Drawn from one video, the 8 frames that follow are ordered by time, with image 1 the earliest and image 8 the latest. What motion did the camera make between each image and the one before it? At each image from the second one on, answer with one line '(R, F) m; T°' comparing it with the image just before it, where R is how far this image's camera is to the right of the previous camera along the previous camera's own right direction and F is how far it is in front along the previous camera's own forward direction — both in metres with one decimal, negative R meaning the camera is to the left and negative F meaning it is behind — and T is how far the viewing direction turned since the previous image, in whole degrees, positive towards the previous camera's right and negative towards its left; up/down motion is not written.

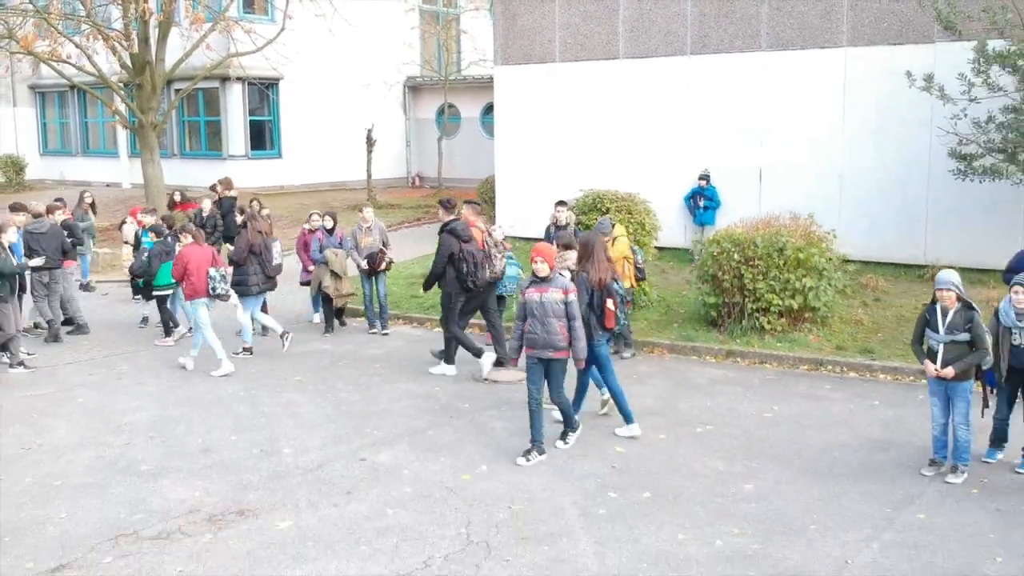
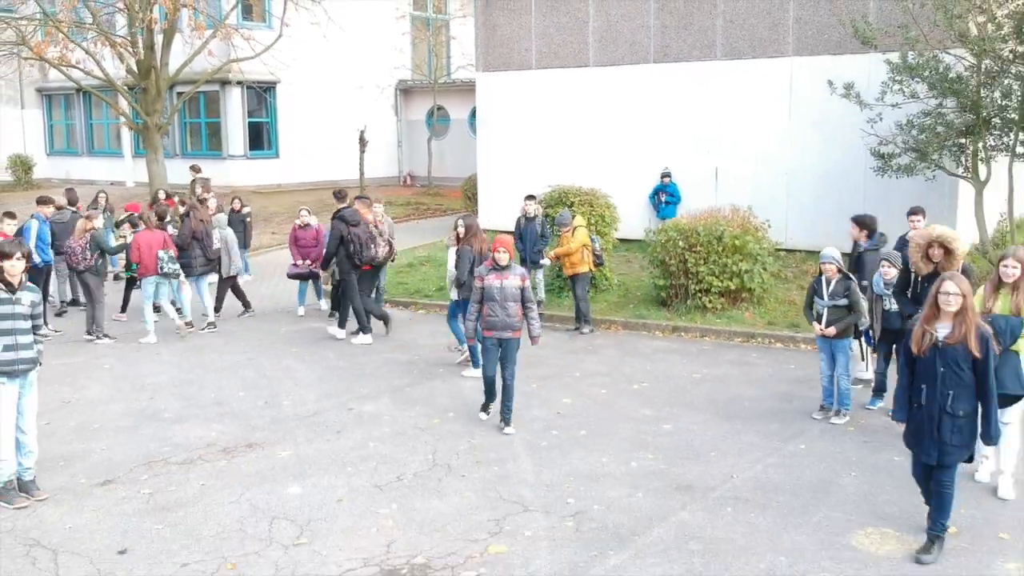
(+0.2, -1.3) m; 0°
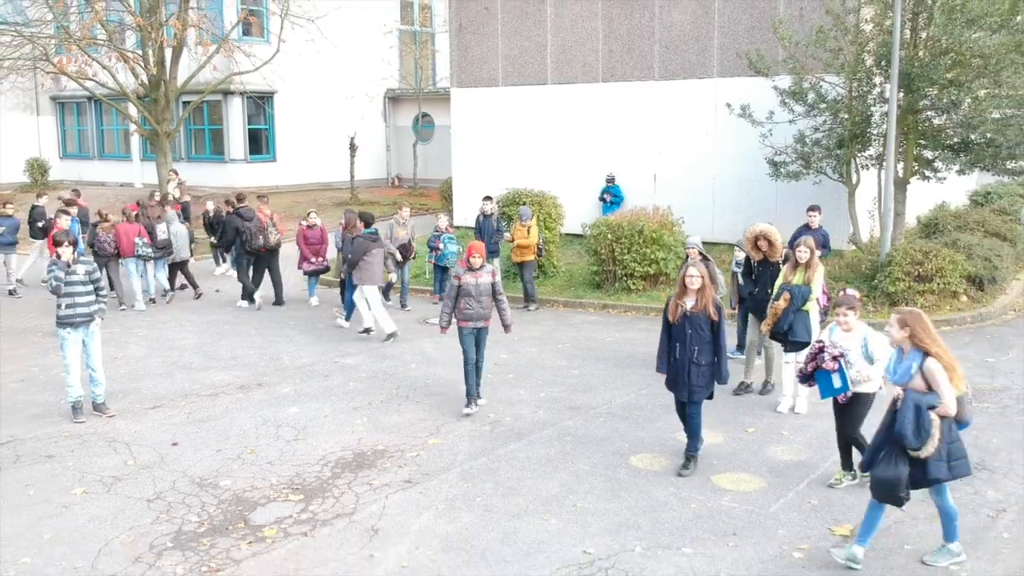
(+0.5, -2.4) m; 0°
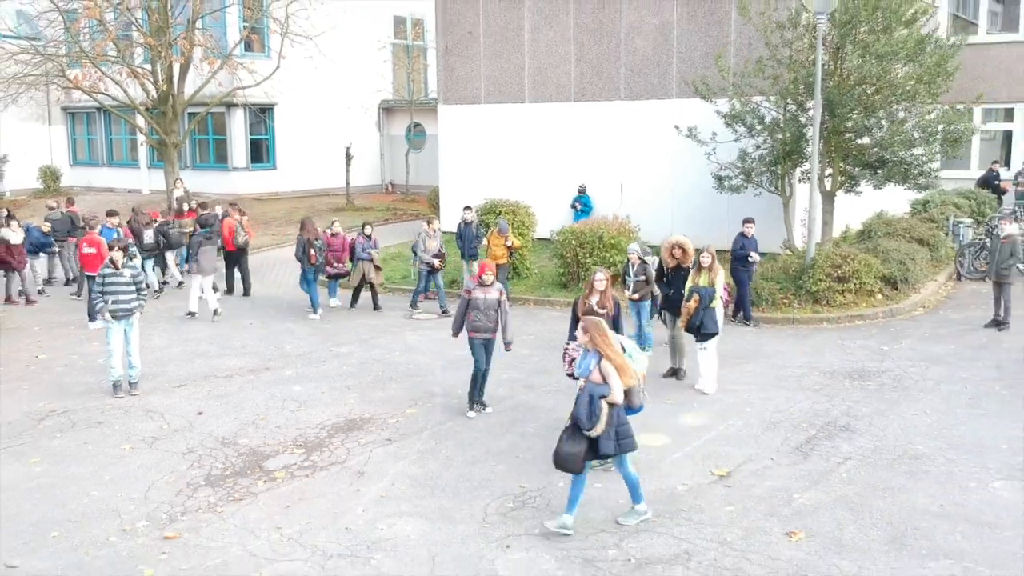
(+0.3, -1.8) m; 0°
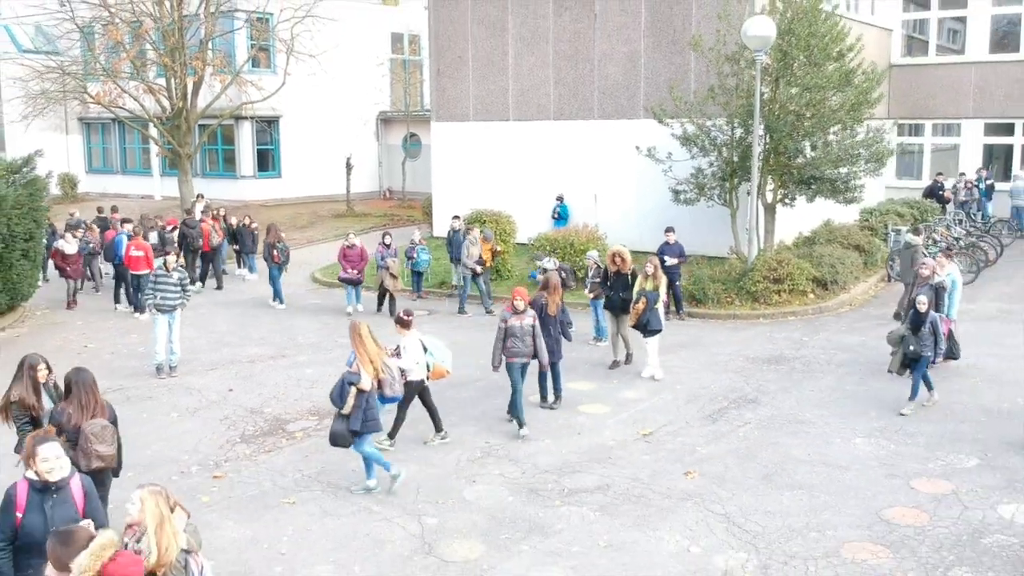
(+0.3, -2.1) m; 0°
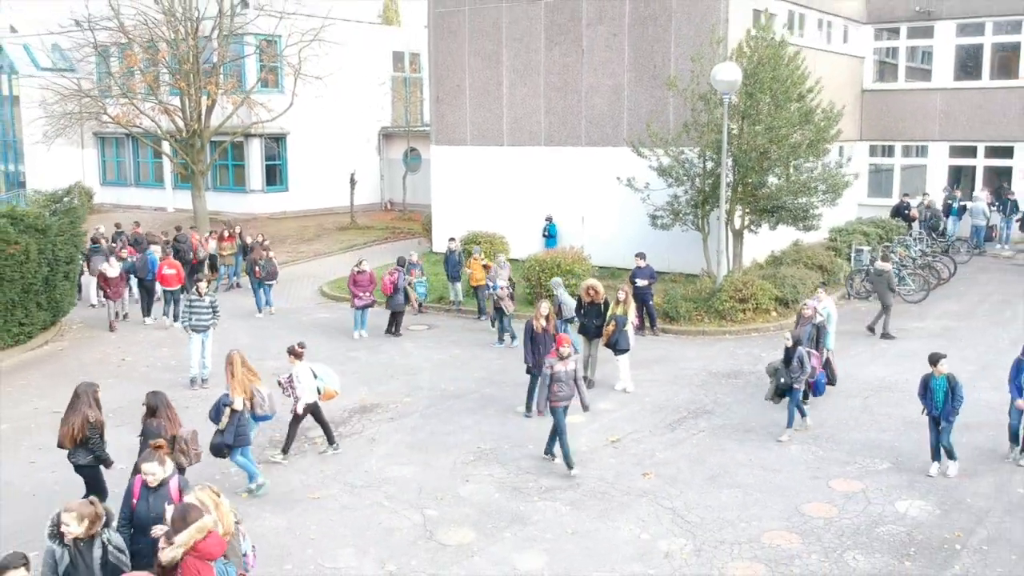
(+0.1, -1.7) m; 0°
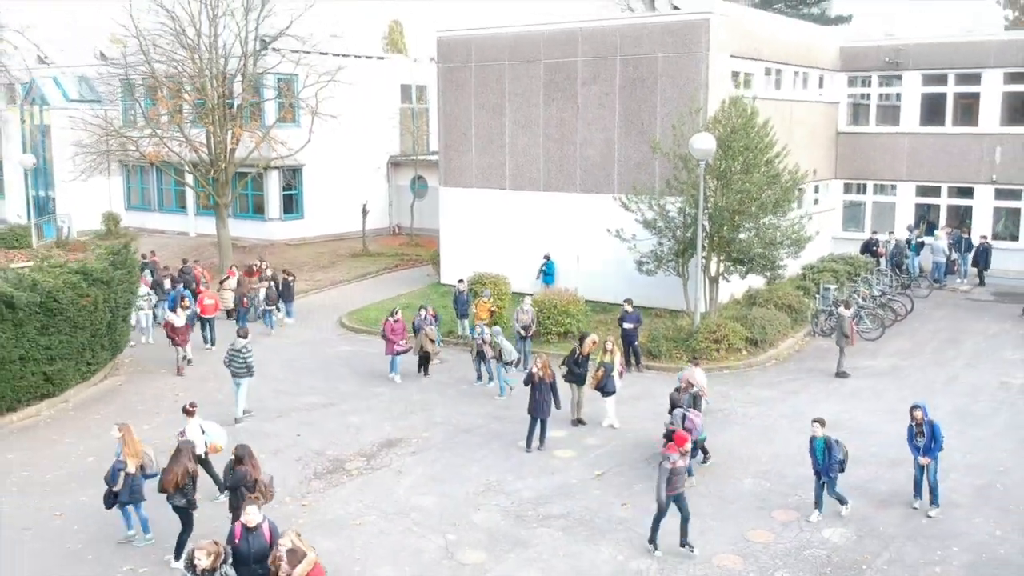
(-0.1, -2.4) m; 0°
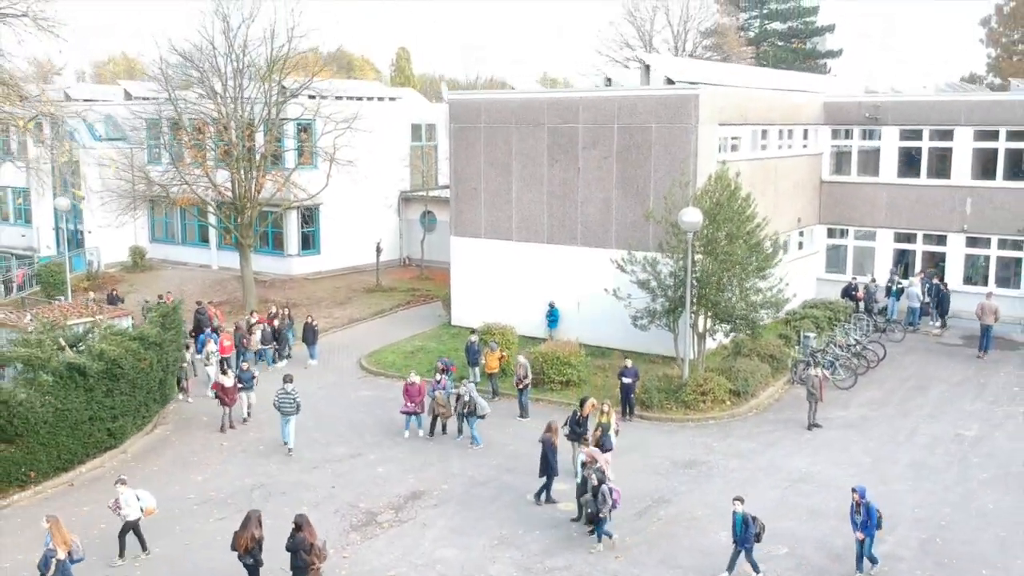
(-0.1, -2.2) m; 0°
